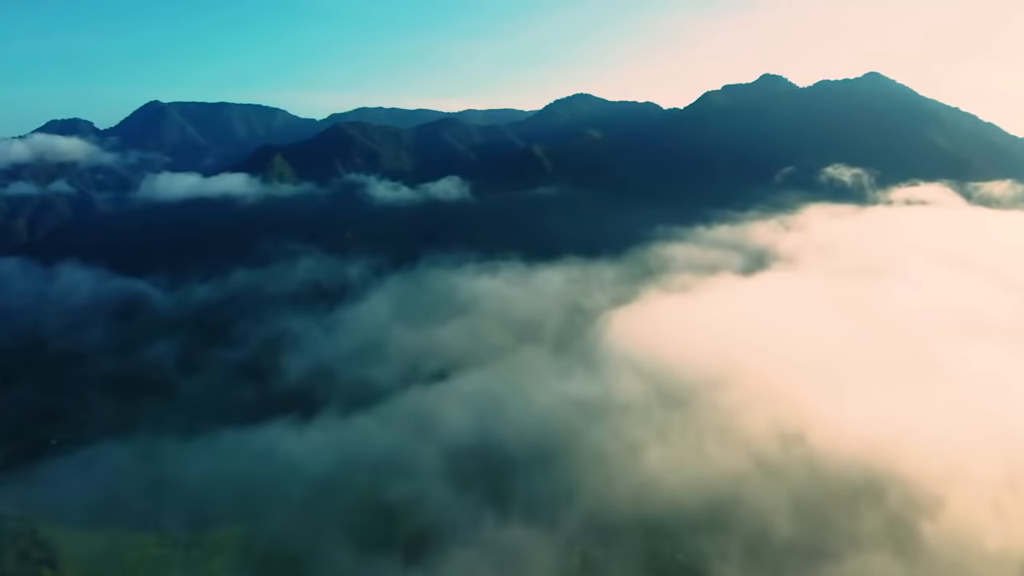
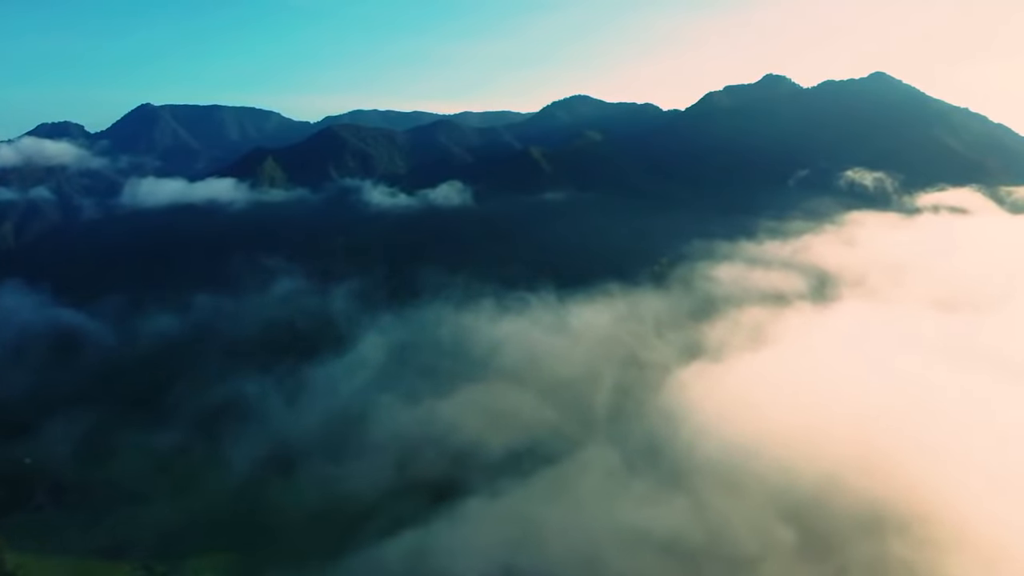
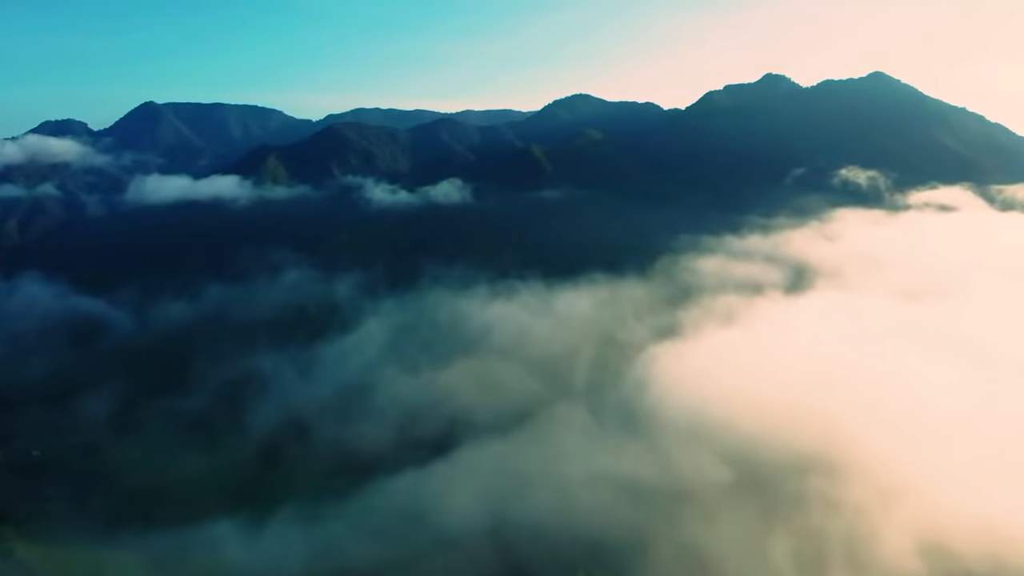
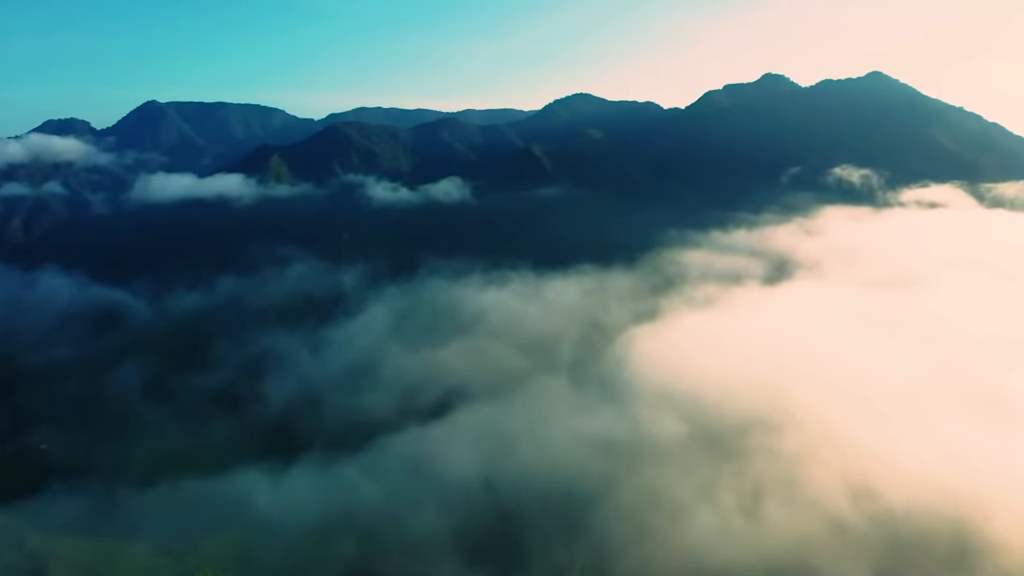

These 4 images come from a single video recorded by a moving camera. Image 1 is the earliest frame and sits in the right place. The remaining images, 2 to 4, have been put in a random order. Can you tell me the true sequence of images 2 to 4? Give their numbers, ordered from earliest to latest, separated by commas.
4, 3, 2
